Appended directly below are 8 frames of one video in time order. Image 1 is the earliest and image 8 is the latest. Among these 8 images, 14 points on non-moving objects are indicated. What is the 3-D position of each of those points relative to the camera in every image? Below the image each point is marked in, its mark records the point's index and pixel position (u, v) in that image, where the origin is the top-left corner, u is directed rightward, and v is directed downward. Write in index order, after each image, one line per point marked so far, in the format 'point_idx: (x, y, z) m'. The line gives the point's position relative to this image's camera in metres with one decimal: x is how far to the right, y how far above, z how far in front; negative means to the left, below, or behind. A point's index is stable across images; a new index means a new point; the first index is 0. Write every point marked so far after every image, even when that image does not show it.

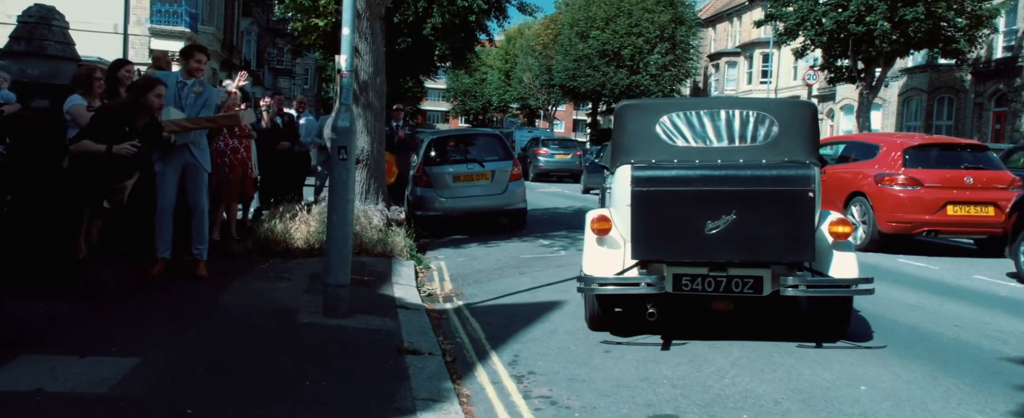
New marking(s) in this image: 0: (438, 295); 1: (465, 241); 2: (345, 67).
0: (-0.7, -0.8, +8.3) m
1: (-0.6, -0.4, +11.9) m
2: (-1.1, +1.0, +6.6) m
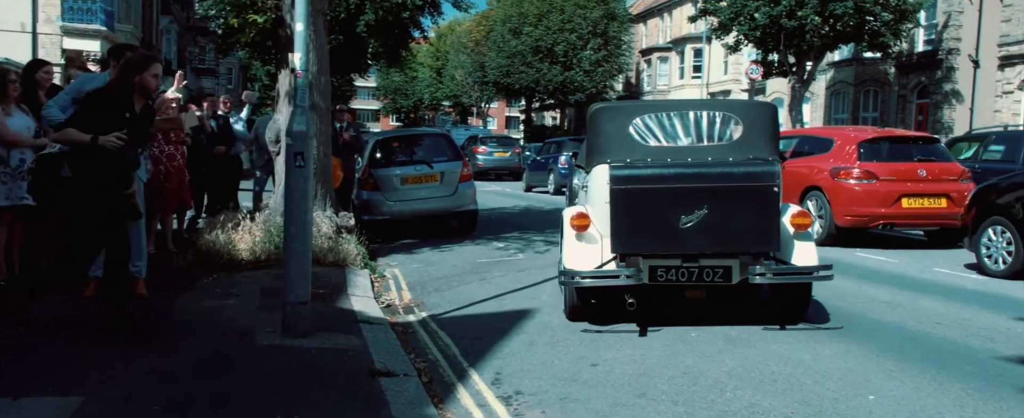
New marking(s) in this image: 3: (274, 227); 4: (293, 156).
0: (-1.0, -0.8, +7.8) m
1: (-1.2, -0.5, +11.5) m
2: (-1.4, +0.9, +6.1) m
3: (-2.4, -0.2, +9.6) m
4: (-1.4, +0.3, +6.0) m
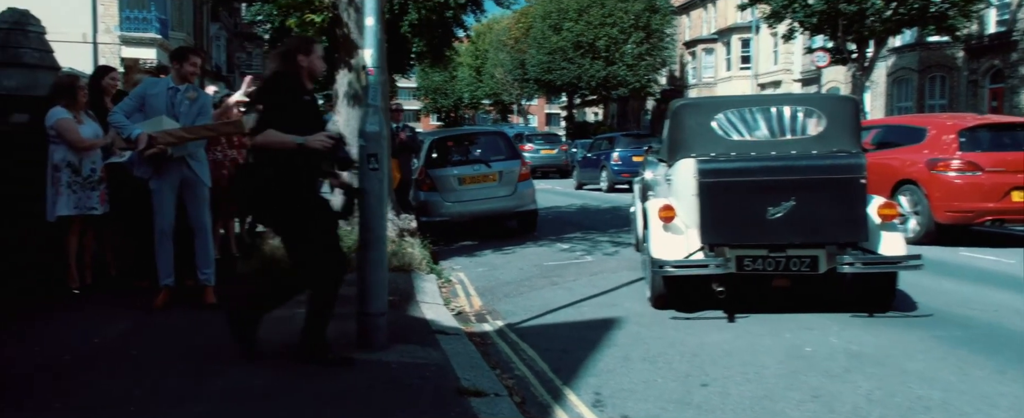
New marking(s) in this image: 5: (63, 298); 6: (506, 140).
0: (-0.4, -0.8, +7.5) m
1: (-0.4, -0.5, +11.1) m
2: (-0.8, +0.9, +5.7) m
3: (-1.8, -0.2, +9.3) m
4: (-0.9, +0.3, +5.6) m
5: (-3.3, -0.7, +6.9) m
6: (-0.1, +1.0, +12.6) m
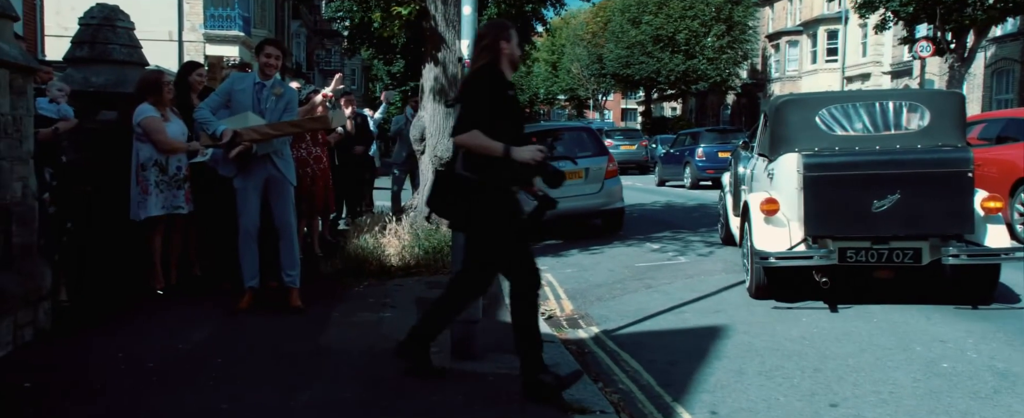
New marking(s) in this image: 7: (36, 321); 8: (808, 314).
0: (+0.4, -0.8, +7.1) m
1: (+0.6, -0.5, +10.8) m
2: (-0.2, +0.9, +5.4) m
3: (-0.9, -0.2, +9.1) m
4: (-0.3, +0.3, +5.3) m
5: (-2.6, -0.6, +6.8) m
6: (+1.1, +1.0, +12.2) m
7: (-2.8, -0.7, +5.6) m
8: (+2.1, -0.7, +6.5) m
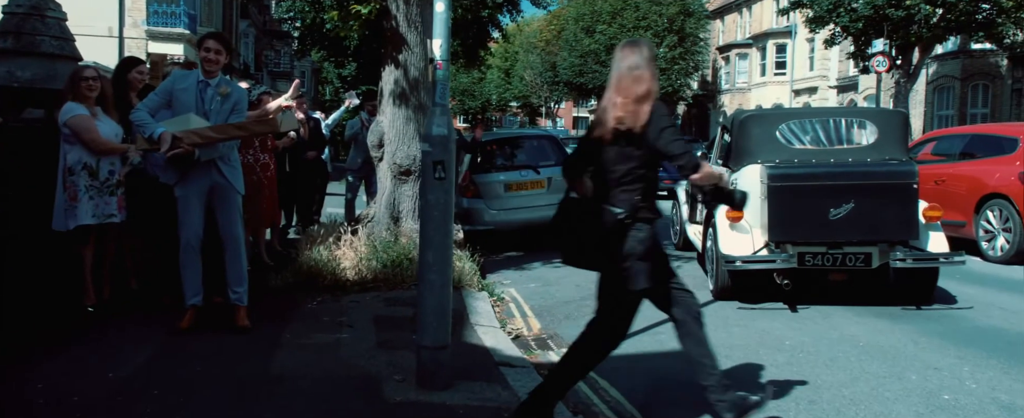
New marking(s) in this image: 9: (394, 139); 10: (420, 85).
0: (+0.1, -0.9, +6.7) m
1: (+0.2, -0.6, +10.4) m
2: (-0.4, +0.8, +5.0) m
3: (-1.2, -0.3, +8.6) m
4: (-0.4, +0.2, +4.9) m
5: (-2.8, -0.7, +6.2) m
6: (+0.5, +0.8, +11.9) m
7: (-3.0, -0.7, +5.0) m
8: (+1.8, -0.8, +6.1) m
9: (-1.2, +0.7, +9.2) m
10: (-0.9, +1.2, +9.2) m
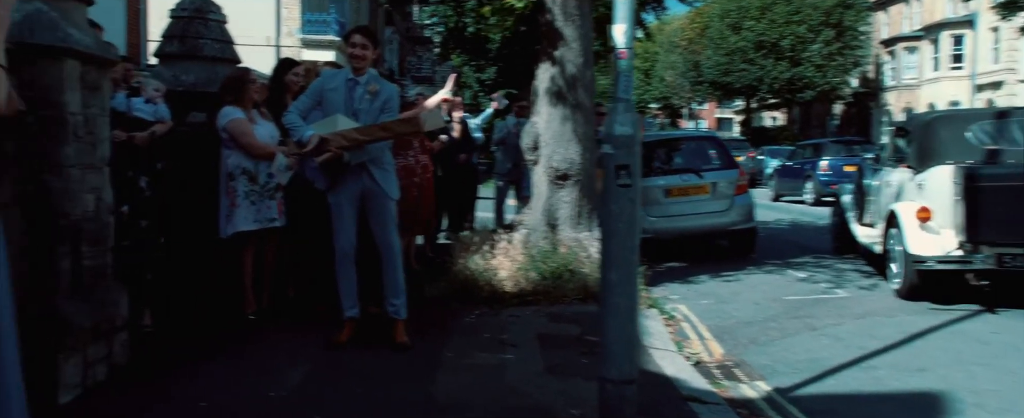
0: (+1.2, -1.0, +5.9) m
1: (+1.8, -0.7, +9.5) m
2: (+0.5, +0.8, +4.3) m
3: (+0.2, -0.4, +8.0) m
4: (+0.5, +0.2, +4.2) m
5: (-1.7, -0.8, +5.9) m
6: (+2.4, +0.8, +11.0) m
7: (-2.0, -0.7, +4.7) m
8: (+2.9, -0.9, +5.1) m
9: (+0.4, +0.6, +8.6) m
10: (+0.6, +1.2, +8.5) m
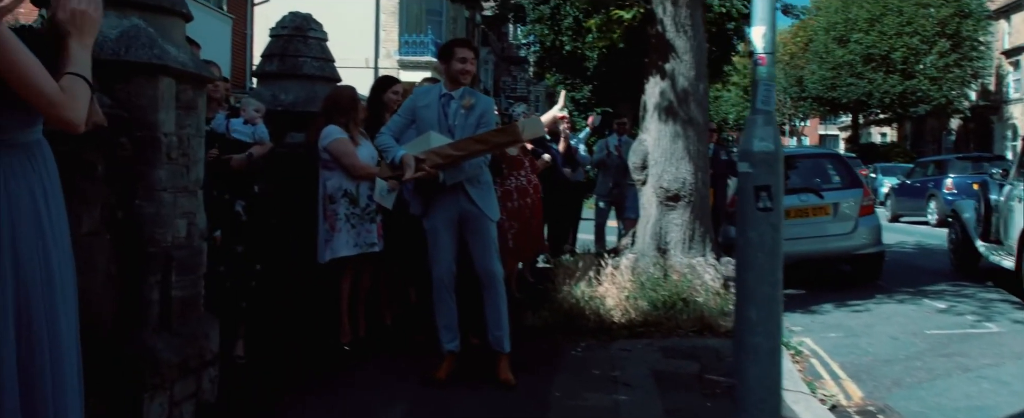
0: (+1.9, -1.1, +5.3) m
1: (+2.9, -0.9, +8.8) m
2: (+1.0, +0.7, +3.8) m
3: (+1.1, -0.6, +7.4) m
4: (+1.0, +0.1, +3.6) m
5: (-1.1, -0.9, +5.5) m
6: (+3.6, +0.5, +10.2) m
7: (-1.5, -0.9, +4.4) m
8: (+3.4, -1.0, +4.3) m
9: (+1.3, +0.4, +8.0) m
10: (+1.5, +1.0, +8.0) m
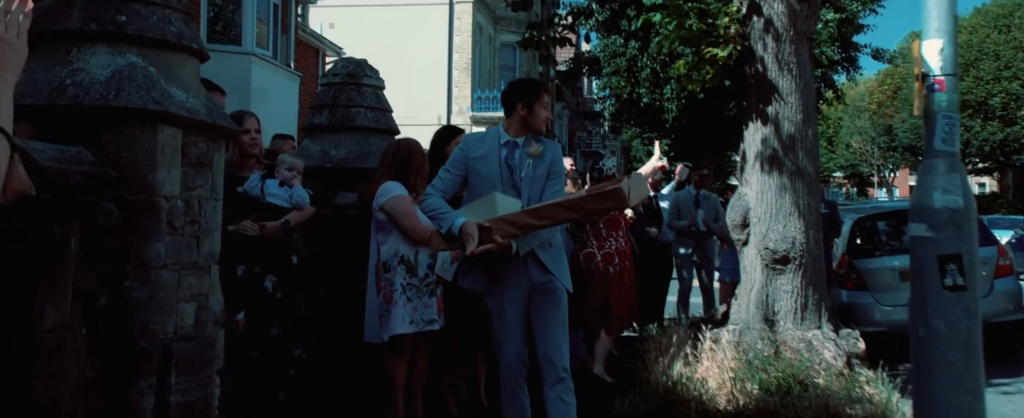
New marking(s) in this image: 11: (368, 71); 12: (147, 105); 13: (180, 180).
0: (+2.3, -1.4, +4.1) m
1: (+3.6, -1.4, +7.6) m
2: (+1.3, +0.4, +2.8) m
3: (+1.7, -1.0, +6.3) m
4: (+1.2, -0.2, +2.6) m
5: (-0.6, -1.3, +4.6) m
6: (+4.4, -0.1, +9.0) m
7: (-1.1, -1.2, +3.5) m
8: (+3.8, -1.3, +3.0) m
9: (+1.9, -0.1, +7.0) m
10: (+2.2, +0.5, +7.0) m
11: (-1.0, +1.0, +6.5) m
12: (-1.2, +0.3, +3.1) m
13: (-1.2, +0.1, +3.3) m
